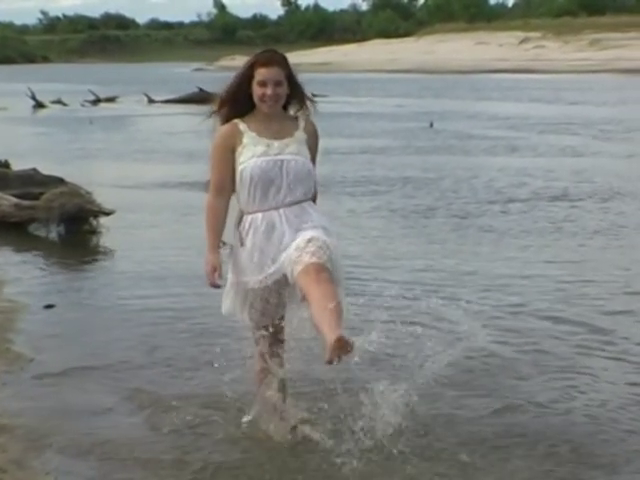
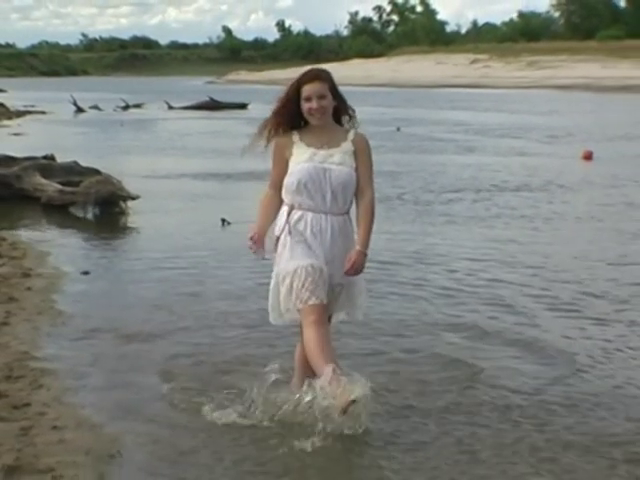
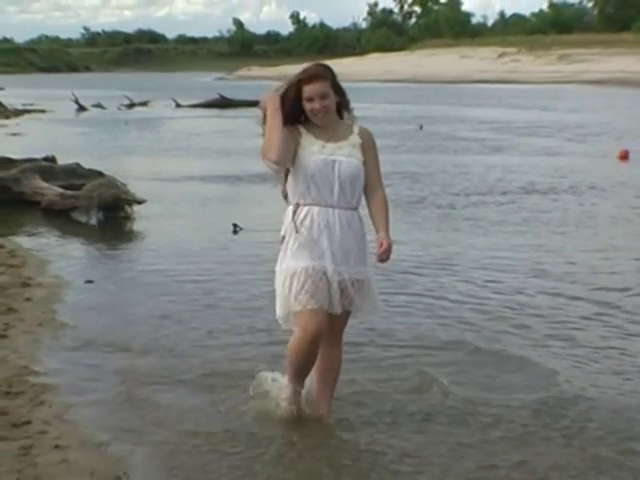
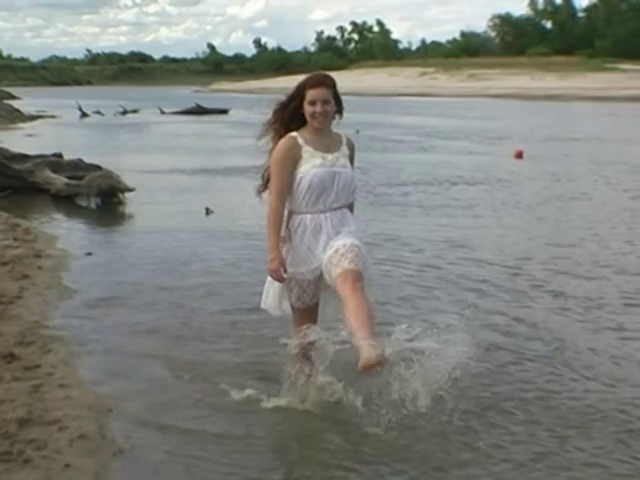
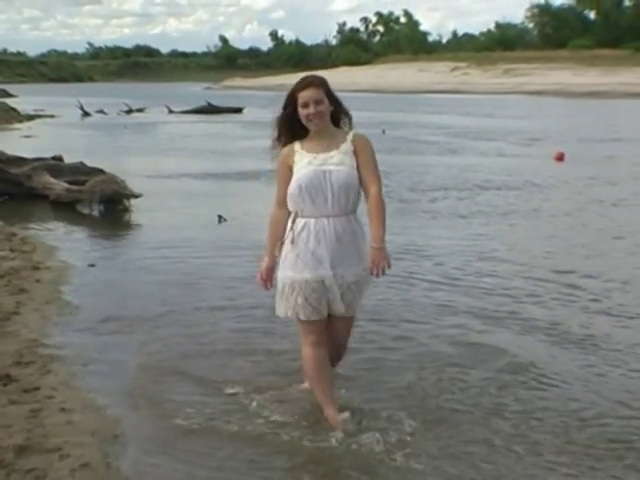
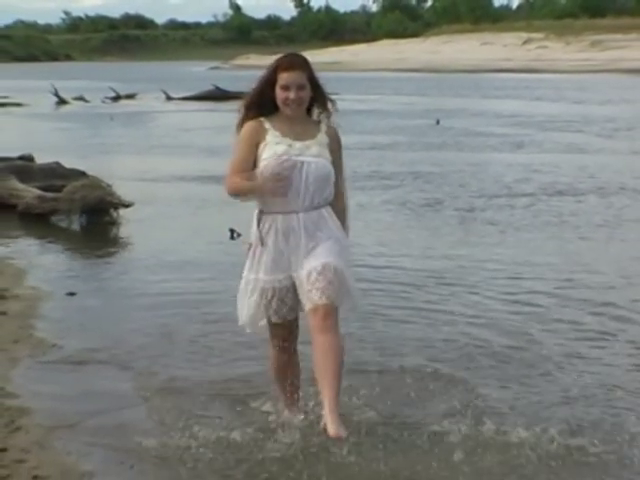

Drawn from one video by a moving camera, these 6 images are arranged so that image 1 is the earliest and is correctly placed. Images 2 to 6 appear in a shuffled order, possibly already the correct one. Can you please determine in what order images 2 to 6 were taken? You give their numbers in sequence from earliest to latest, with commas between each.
6, 3, 2, 5, 4
